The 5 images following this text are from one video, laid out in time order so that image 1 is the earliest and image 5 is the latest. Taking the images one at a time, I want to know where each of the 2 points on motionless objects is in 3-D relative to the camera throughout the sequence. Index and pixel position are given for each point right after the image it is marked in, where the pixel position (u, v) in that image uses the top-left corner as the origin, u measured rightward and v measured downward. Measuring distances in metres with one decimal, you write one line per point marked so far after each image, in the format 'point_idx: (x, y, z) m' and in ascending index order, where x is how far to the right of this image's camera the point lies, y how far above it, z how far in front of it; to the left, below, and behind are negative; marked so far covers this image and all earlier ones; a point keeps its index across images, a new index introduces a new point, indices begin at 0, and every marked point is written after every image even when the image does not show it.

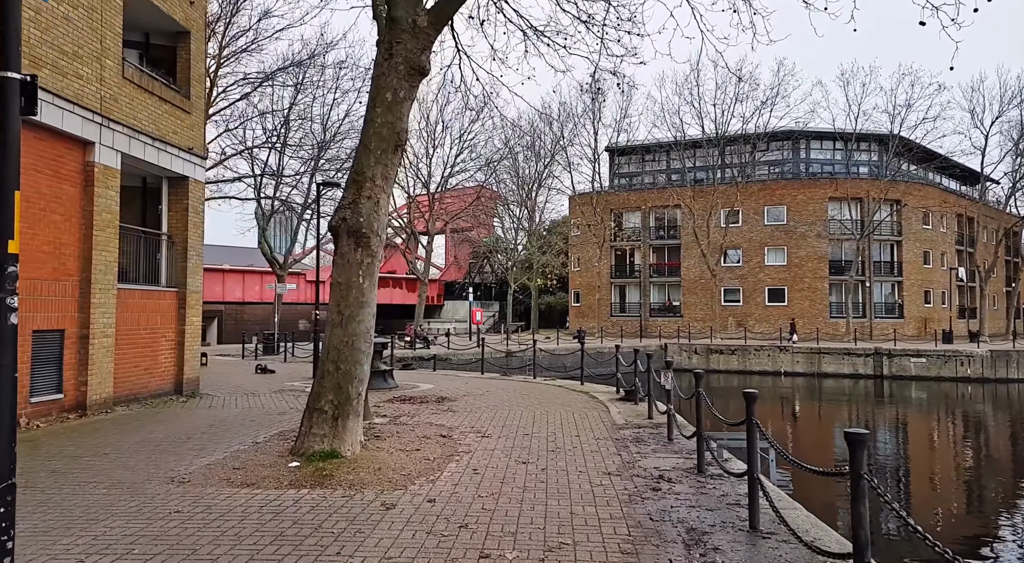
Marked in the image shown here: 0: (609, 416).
0: (+1.4, -1.9, +9.8) m
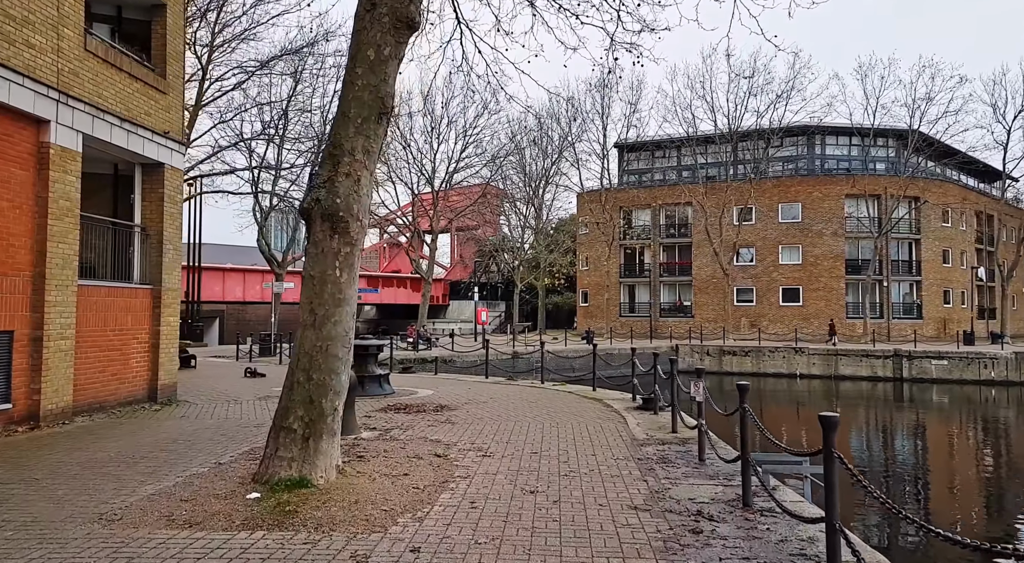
0: (+1.5, -1.9, +8.7) m
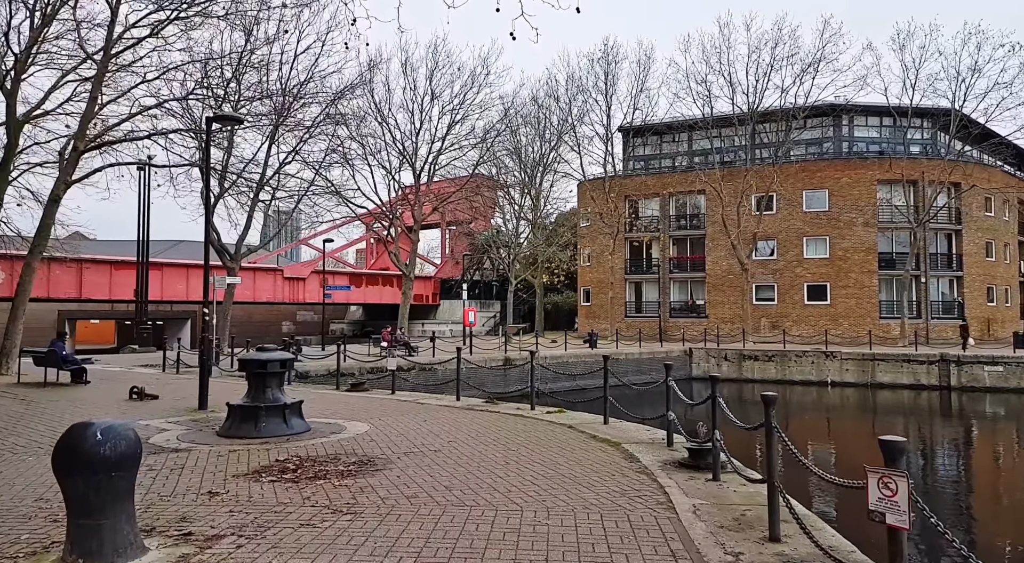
0: (+1.1, -1.7, +4.5) m
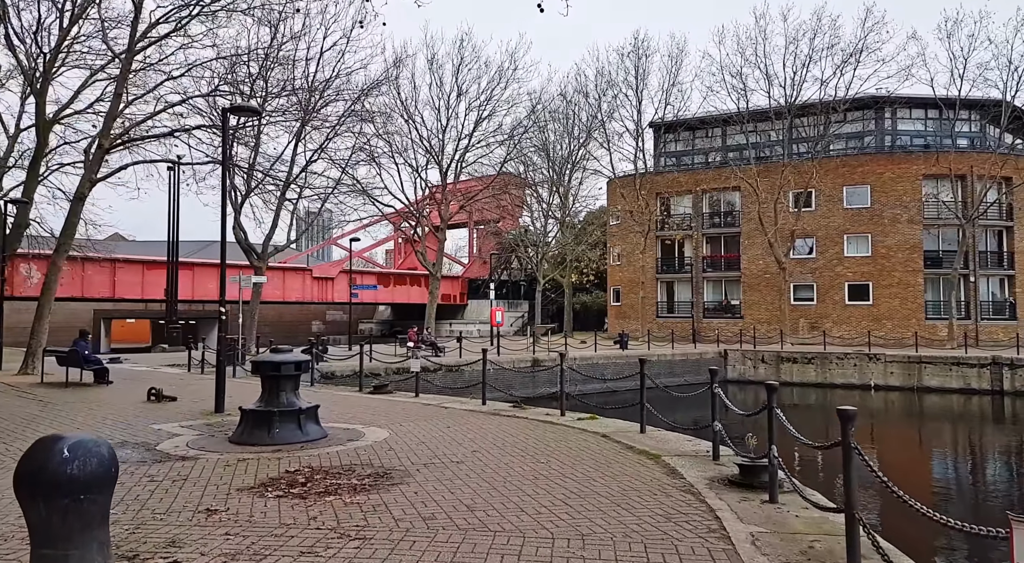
0: (+1.3, -1.6, +3.8) m
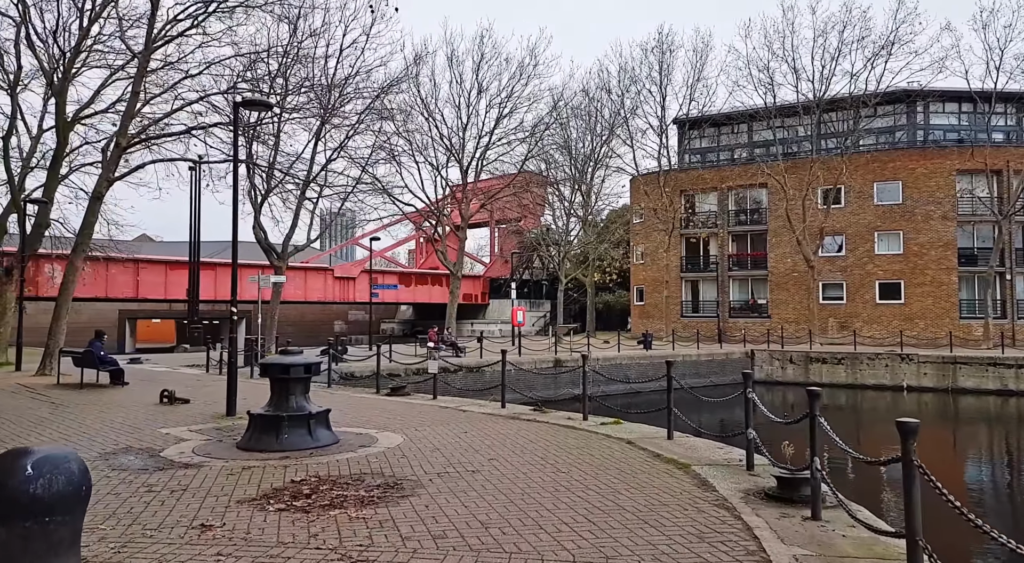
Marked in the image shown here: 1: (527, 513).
0: (+1.4, -1.6, +3.4) m
1: (+0.1, -1.7, +4.9) m
